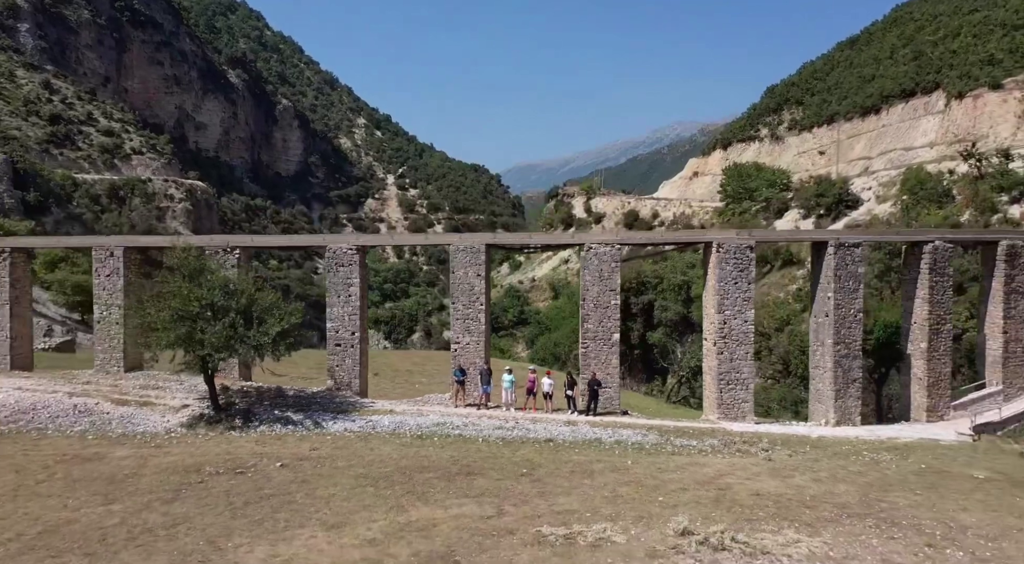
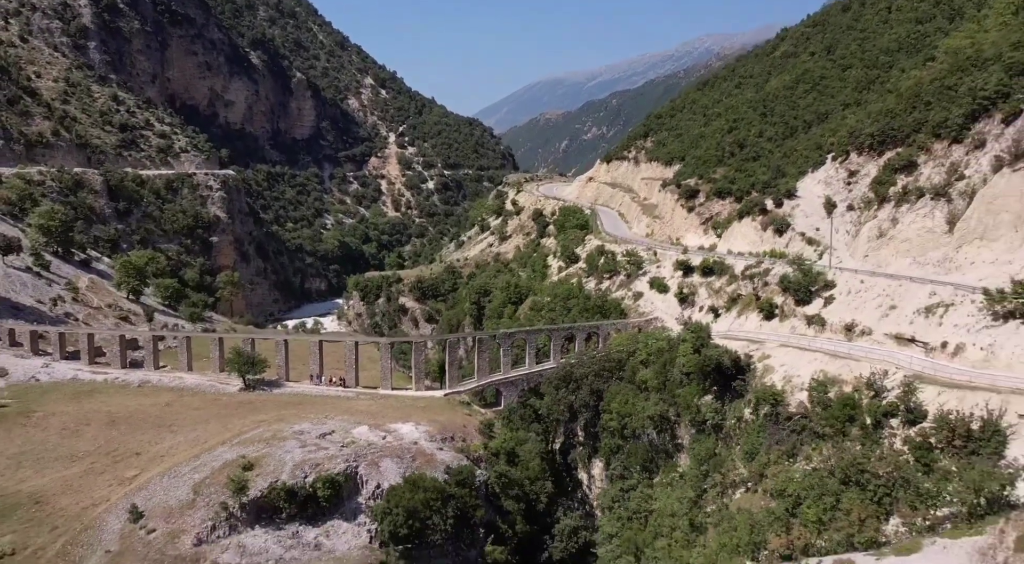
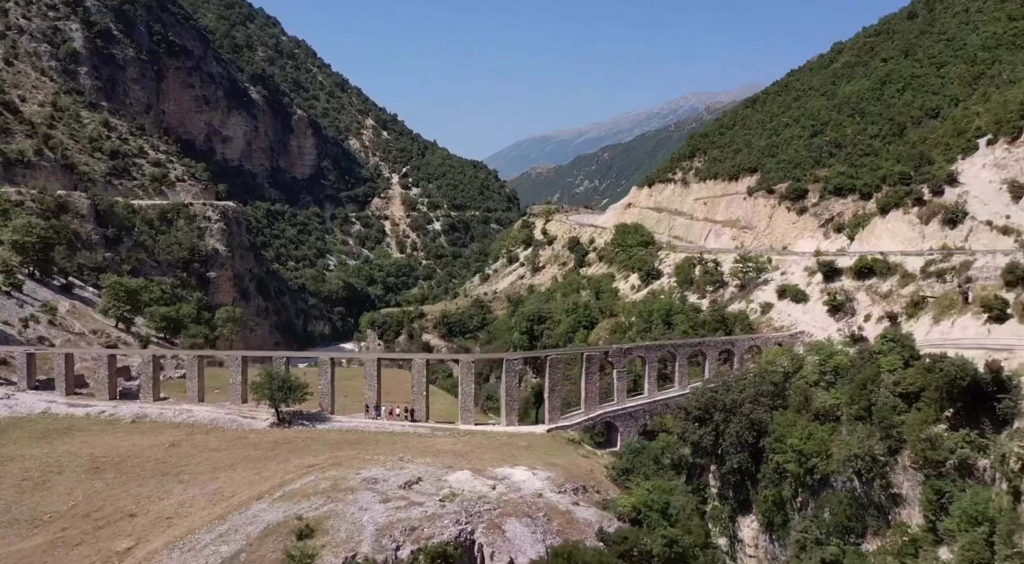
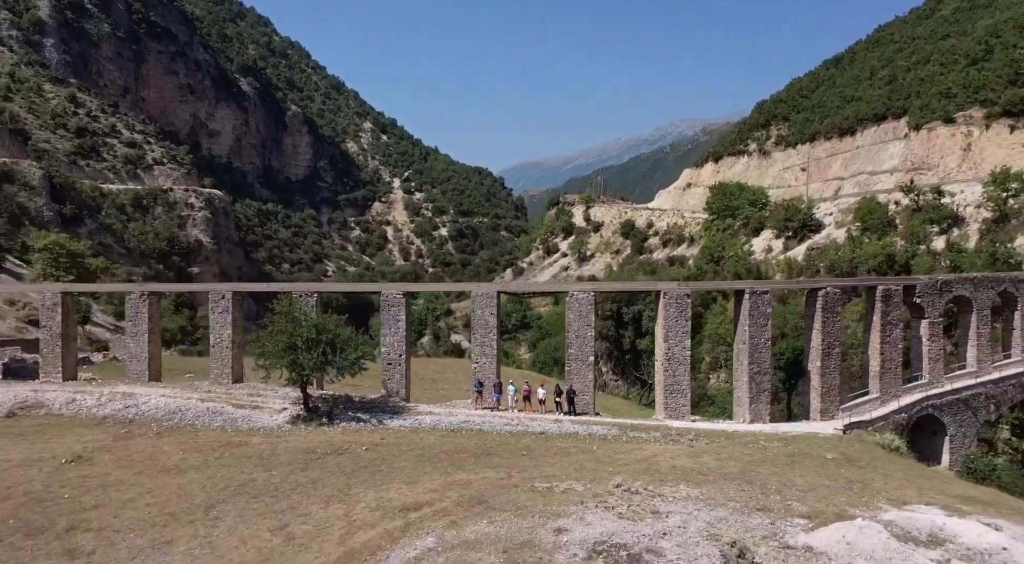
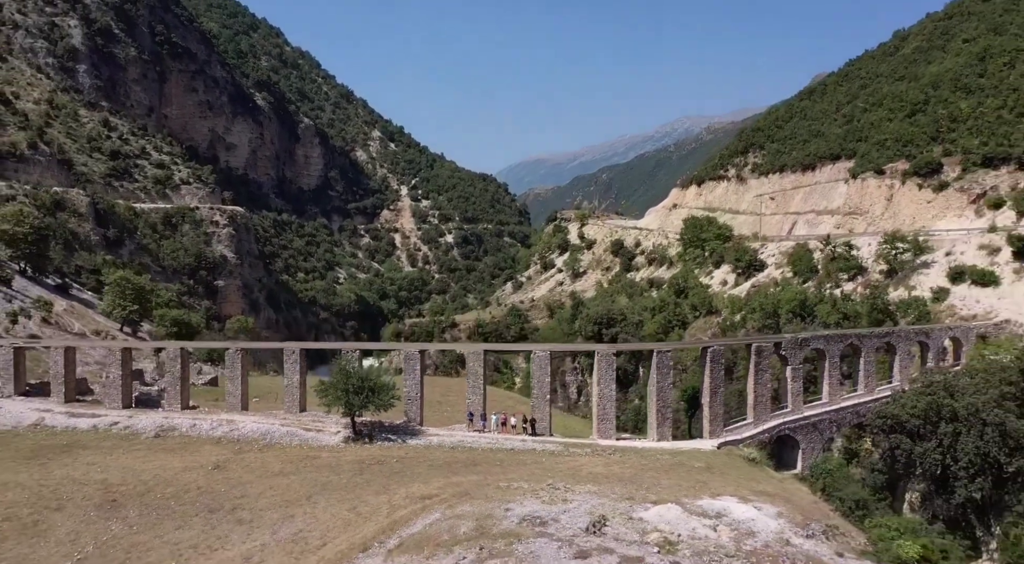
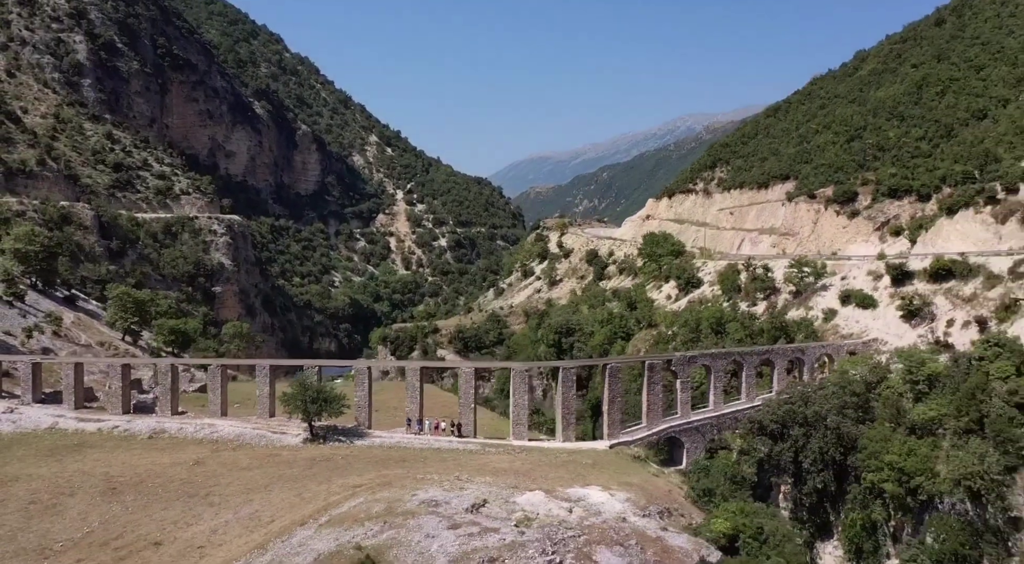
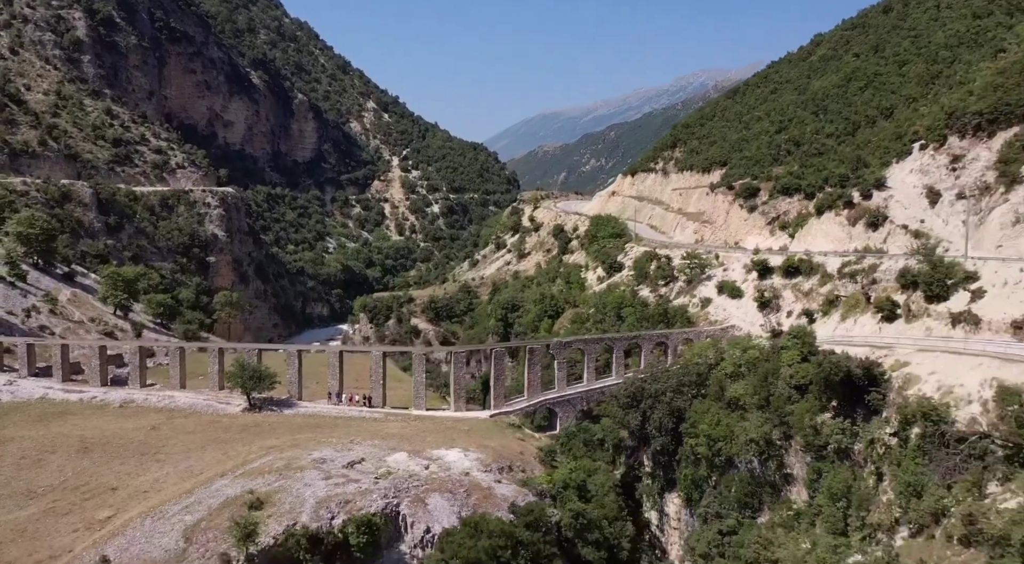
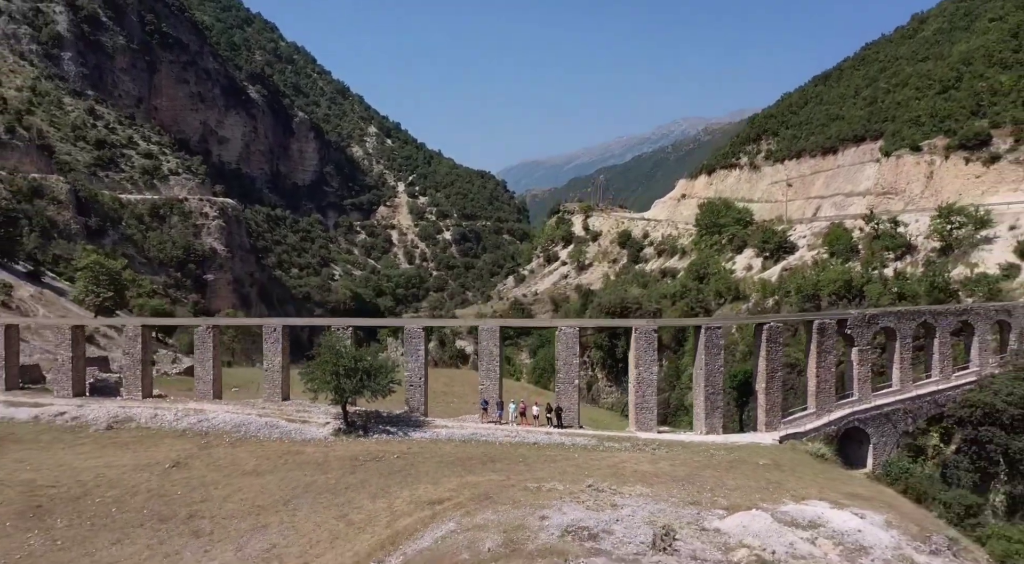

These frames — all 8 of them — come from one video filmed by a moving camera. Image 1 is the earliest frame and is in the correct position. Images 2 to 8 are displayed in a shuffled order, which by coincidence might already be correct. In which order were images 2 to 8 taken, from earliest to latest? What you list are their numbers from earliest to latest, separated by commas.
4, 8, 5, 6, 3, 7, 2
